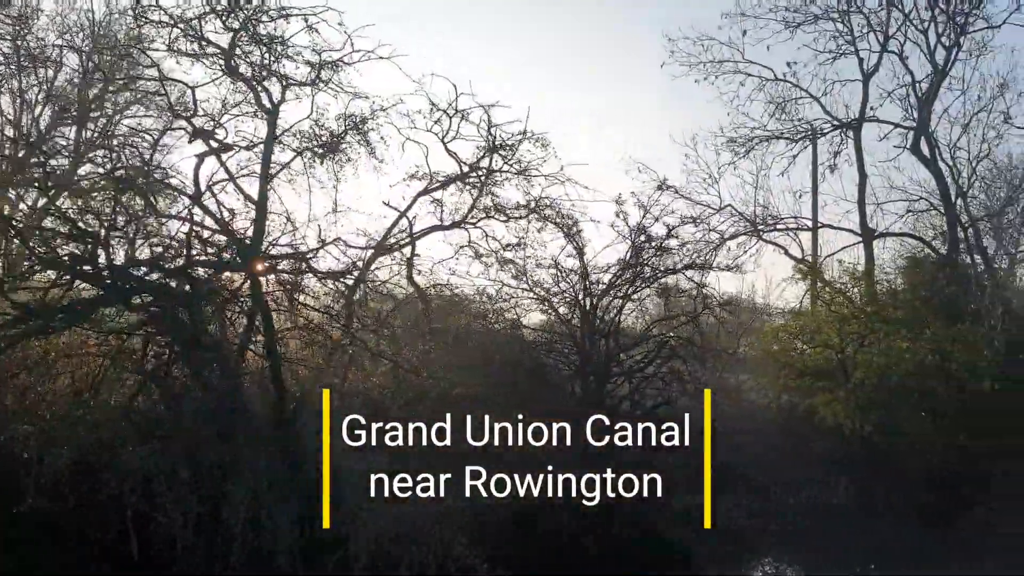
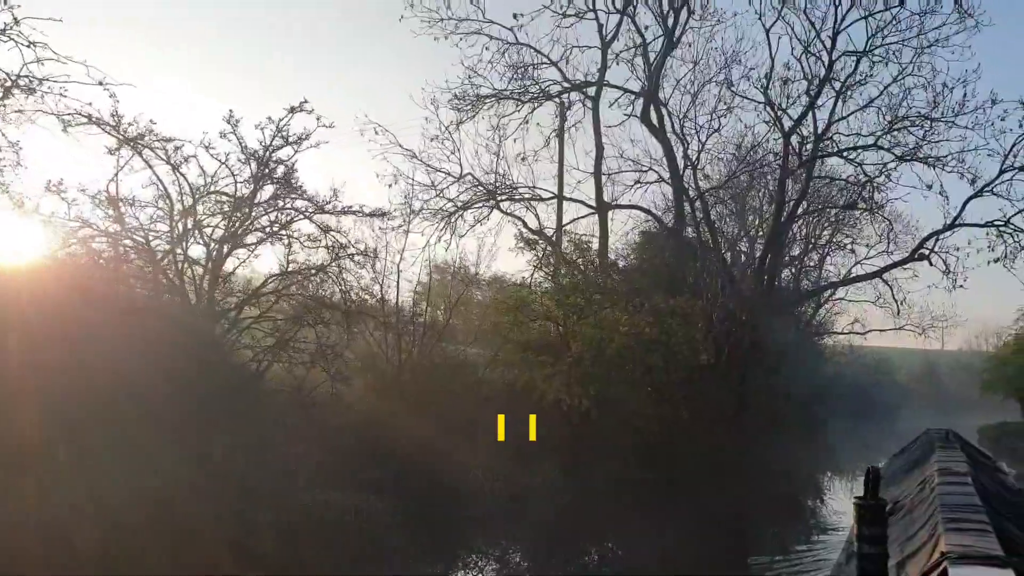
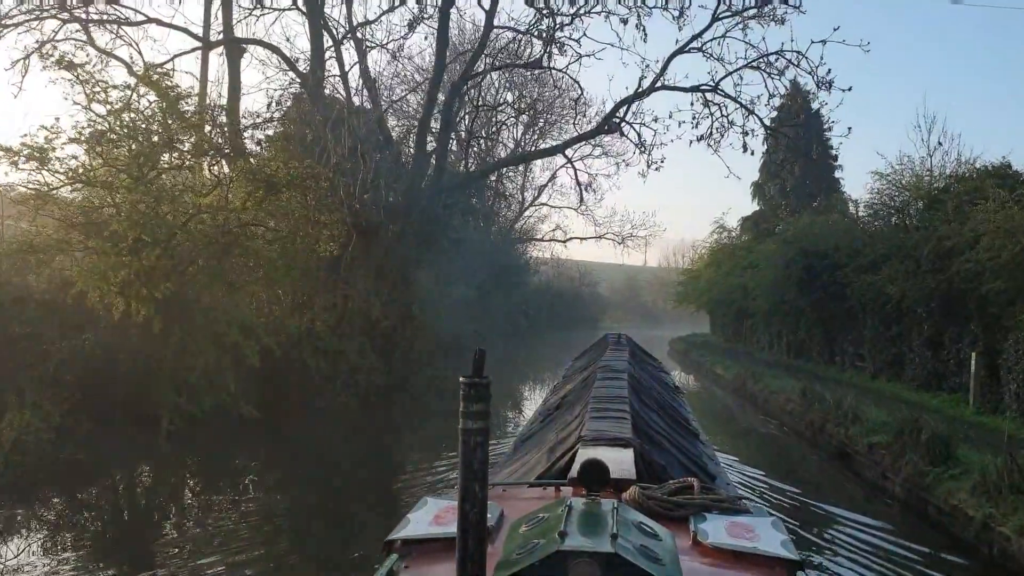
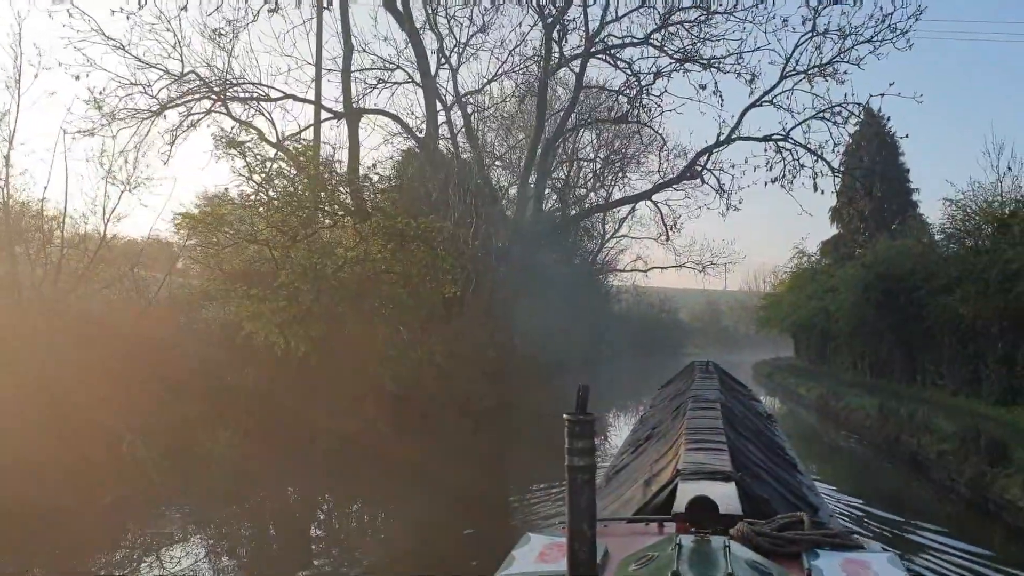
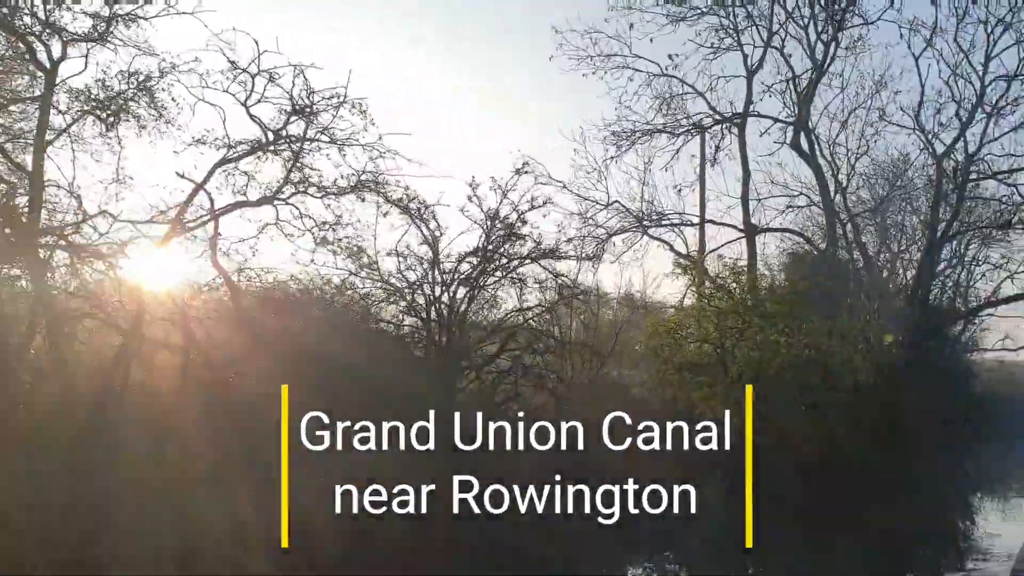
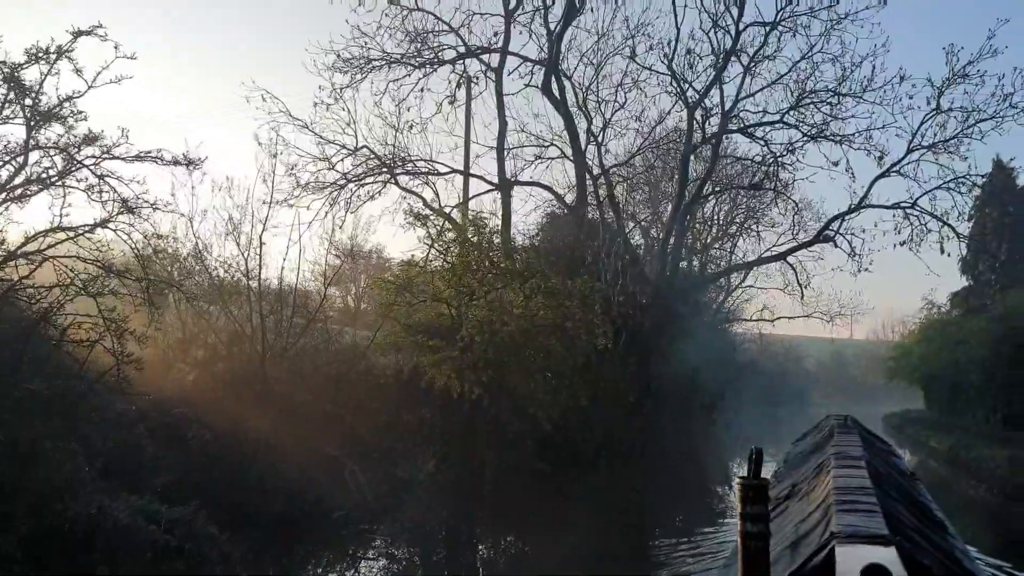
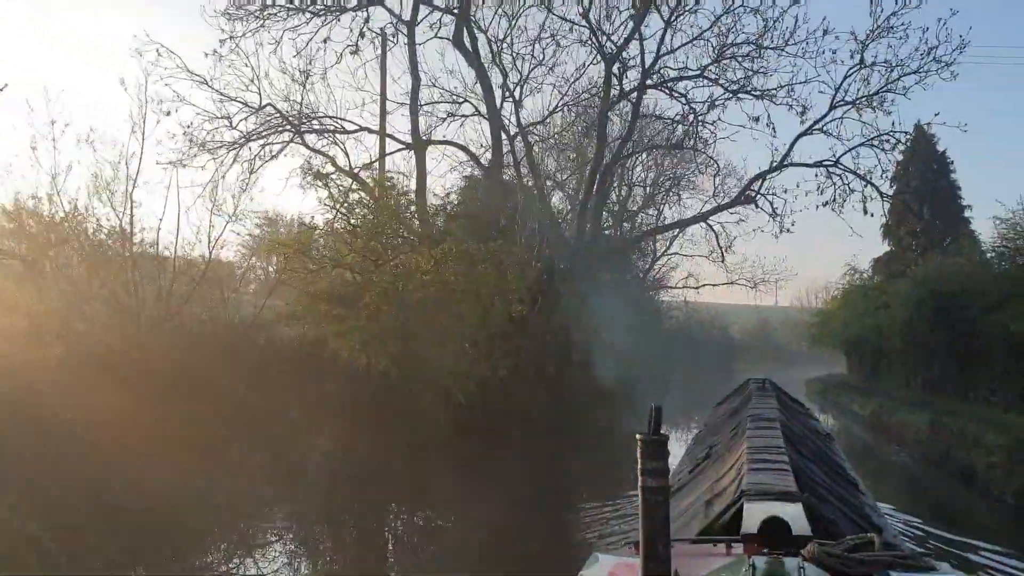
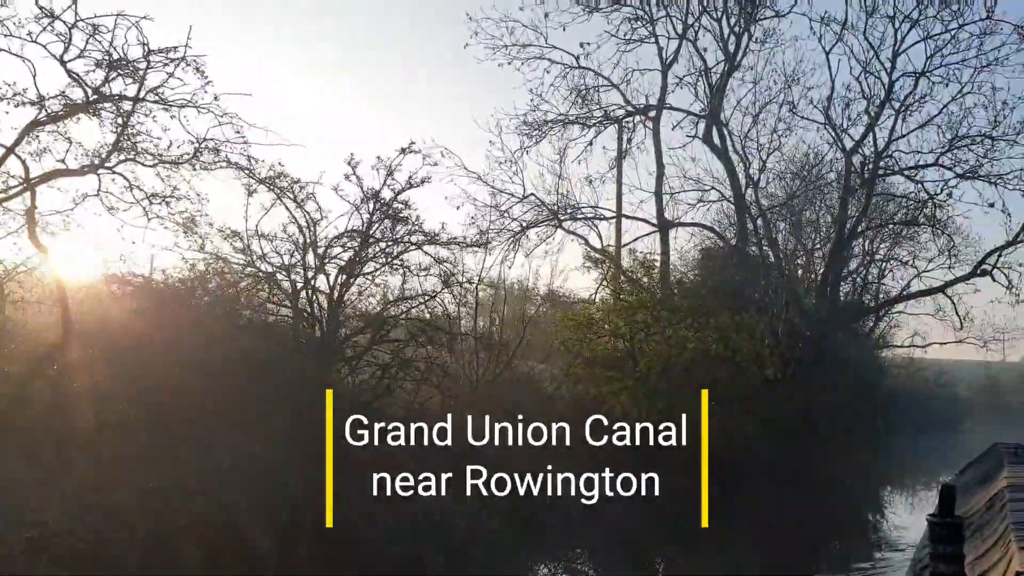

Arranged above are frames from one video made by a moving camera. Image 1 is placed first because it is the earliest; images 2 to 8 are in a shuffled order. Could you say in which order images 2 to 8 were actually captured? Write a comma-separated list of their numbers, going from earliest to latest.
5, 8, 2, 6, 7, 4, 3
